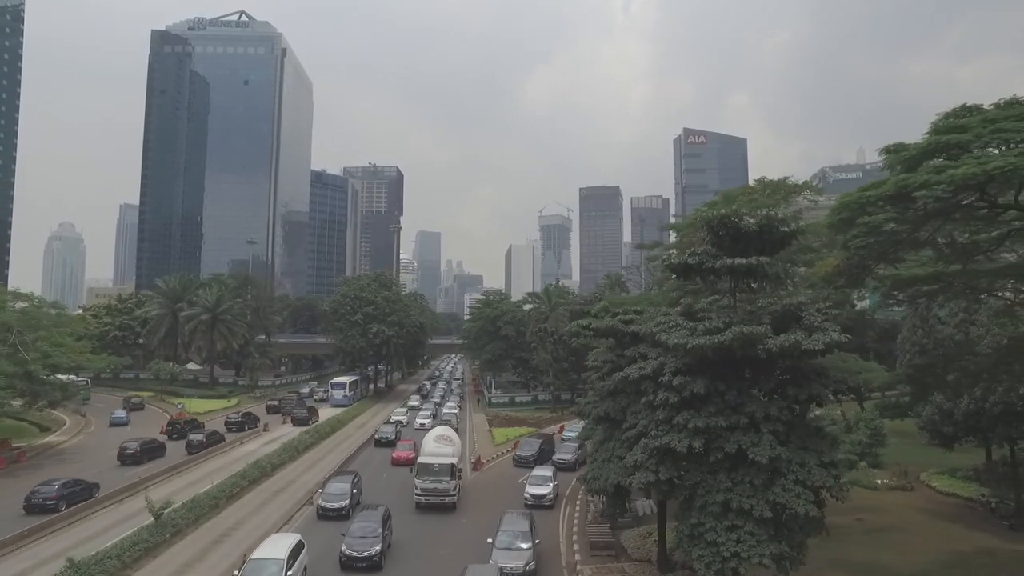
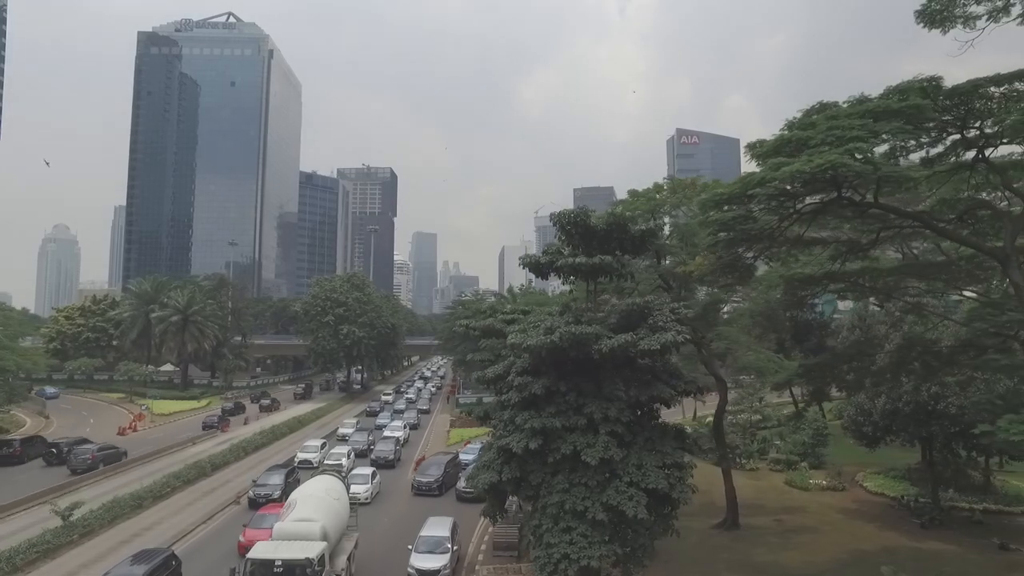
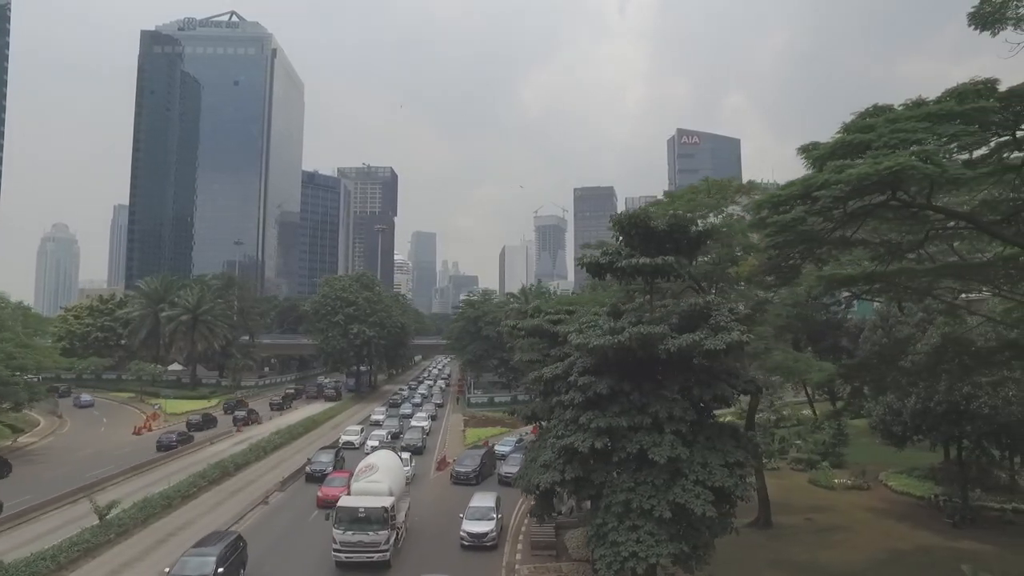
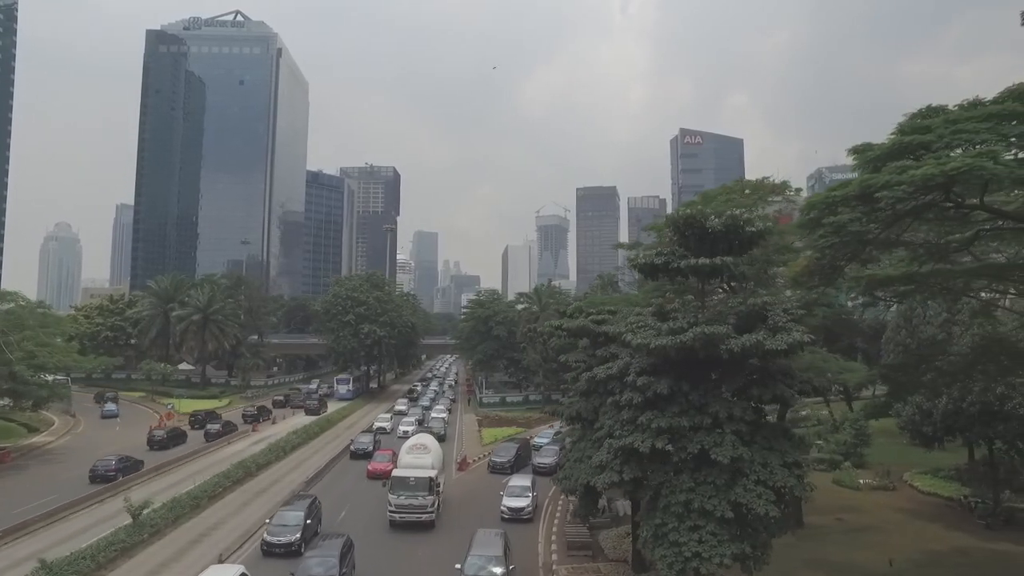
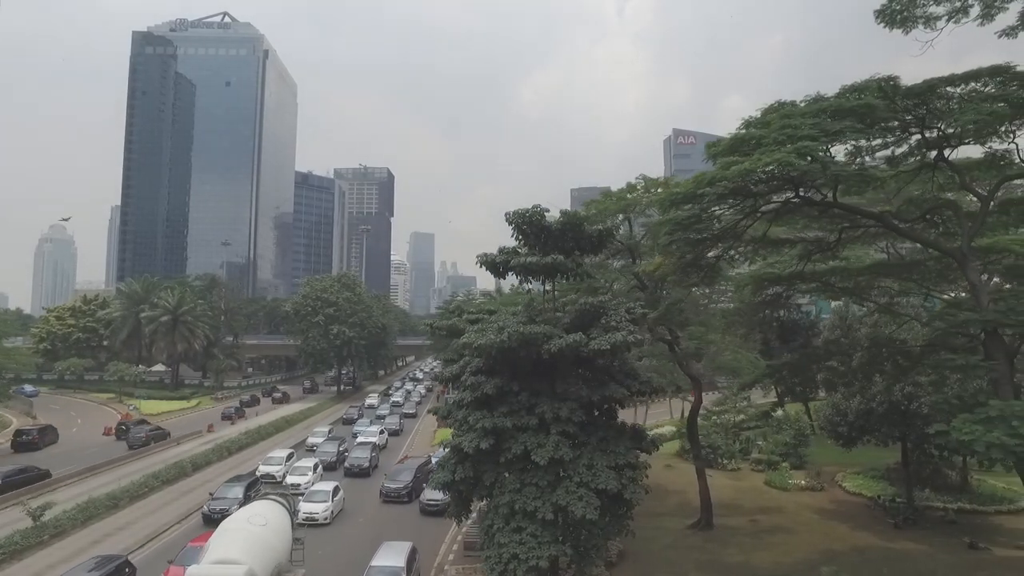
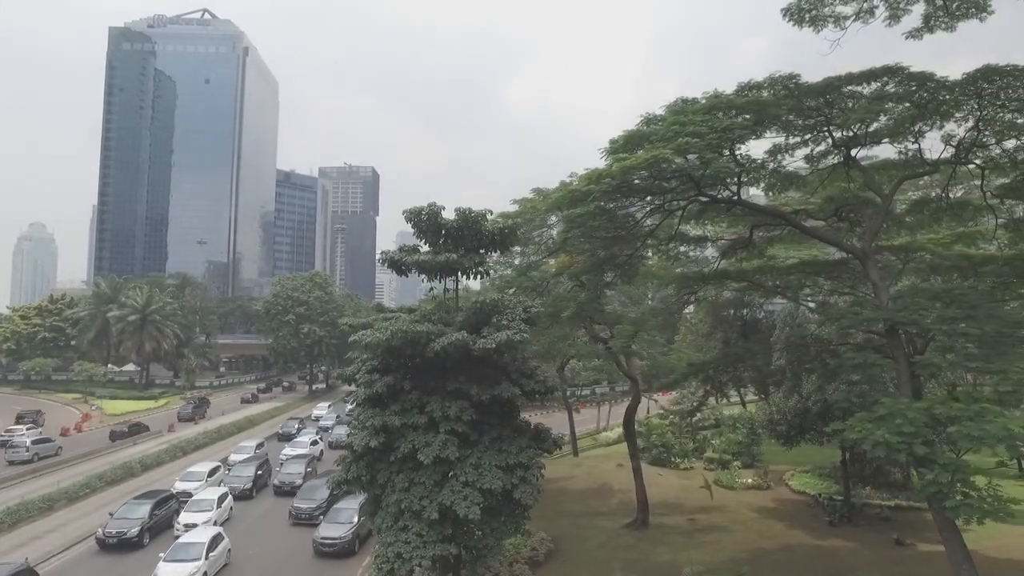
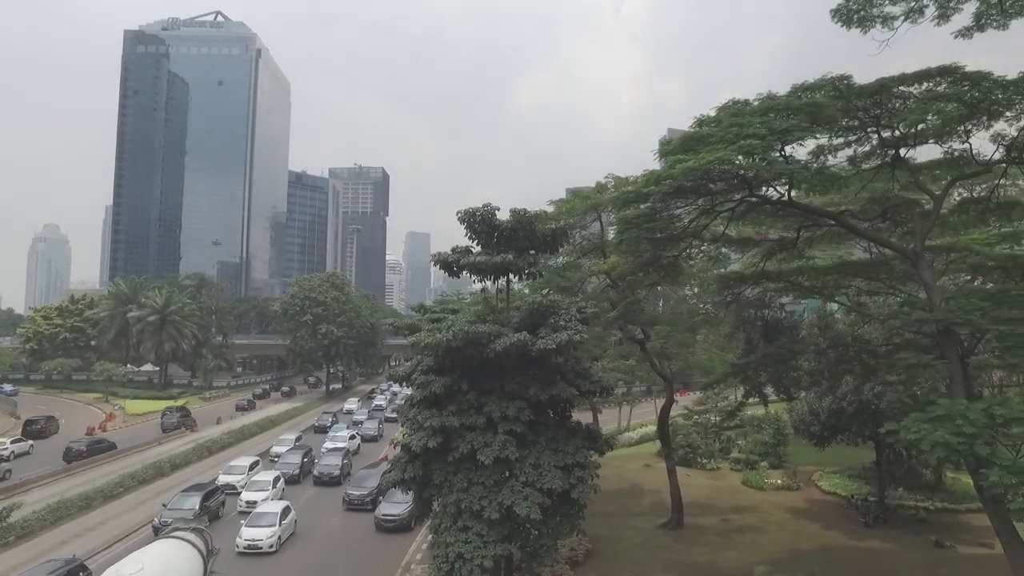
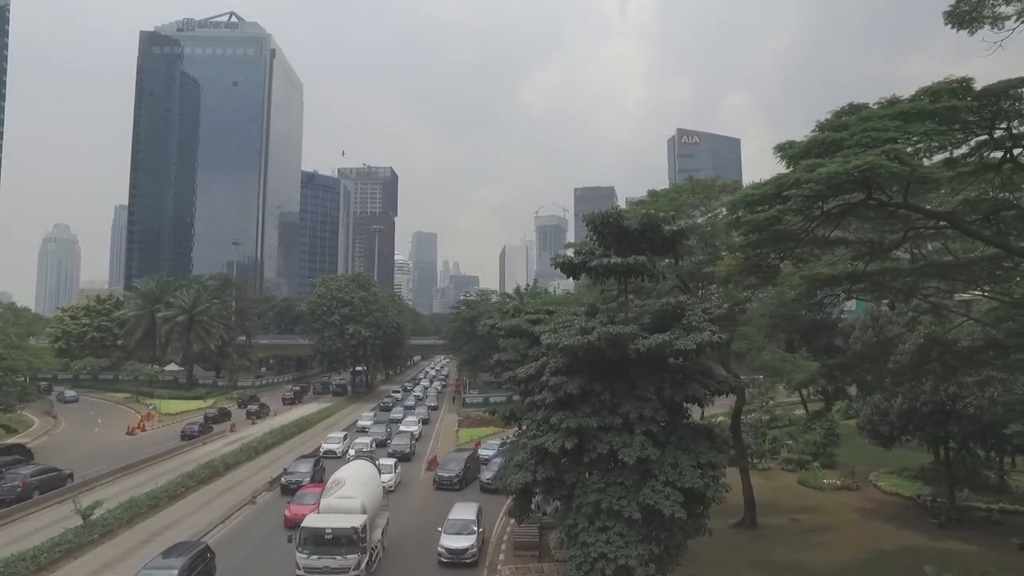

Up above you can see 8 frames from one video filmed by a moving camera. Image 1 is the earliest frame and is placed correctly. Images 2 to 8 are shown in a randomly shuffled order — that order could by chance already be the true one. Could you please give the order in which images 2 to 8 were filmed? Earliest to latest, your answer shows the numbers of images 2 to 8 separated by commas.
4, 3, 8, 2, 5, 7, 6
